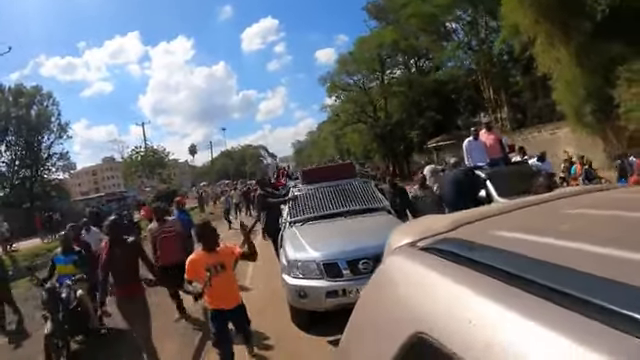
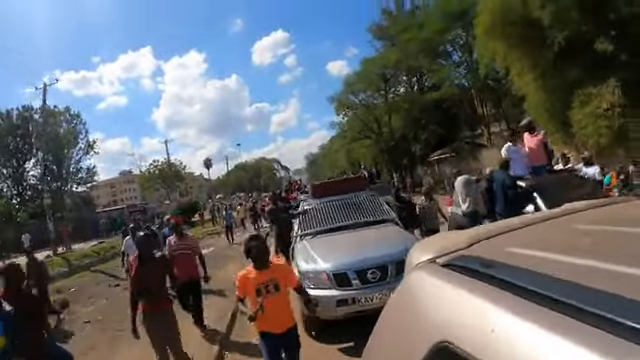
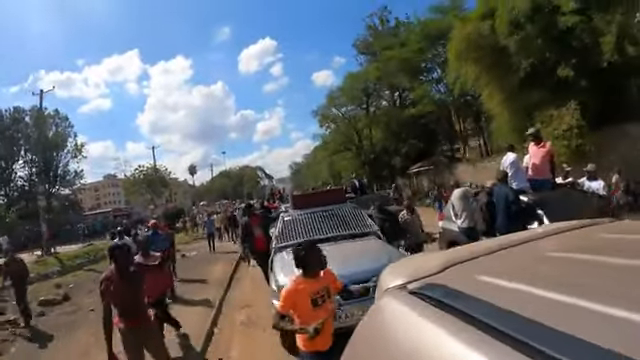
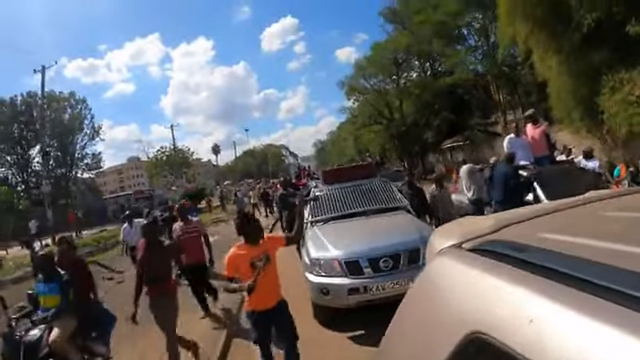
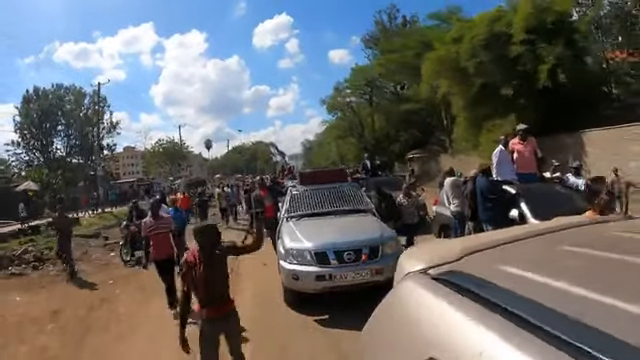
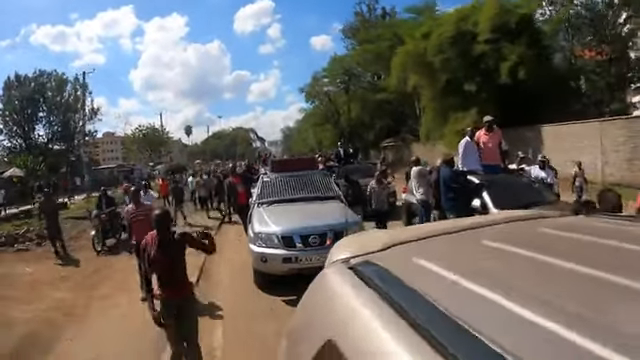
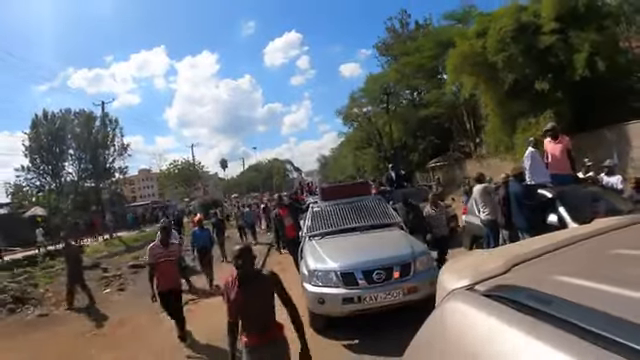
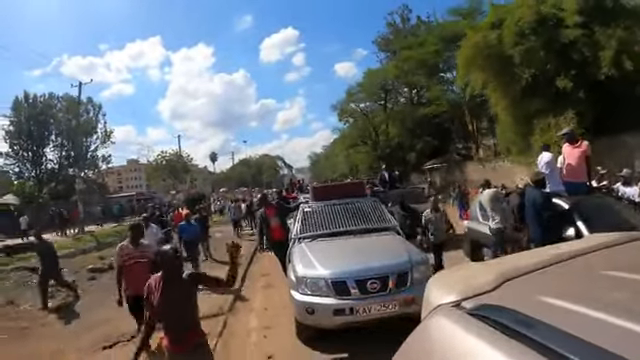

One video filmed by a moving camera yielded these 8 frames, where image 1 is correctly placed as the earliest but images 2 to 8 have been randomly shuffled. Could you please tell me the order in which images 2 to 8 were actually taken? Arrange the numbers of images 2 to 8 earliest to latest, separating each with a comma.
4, 2, 3, 8, 7, 5, 6
